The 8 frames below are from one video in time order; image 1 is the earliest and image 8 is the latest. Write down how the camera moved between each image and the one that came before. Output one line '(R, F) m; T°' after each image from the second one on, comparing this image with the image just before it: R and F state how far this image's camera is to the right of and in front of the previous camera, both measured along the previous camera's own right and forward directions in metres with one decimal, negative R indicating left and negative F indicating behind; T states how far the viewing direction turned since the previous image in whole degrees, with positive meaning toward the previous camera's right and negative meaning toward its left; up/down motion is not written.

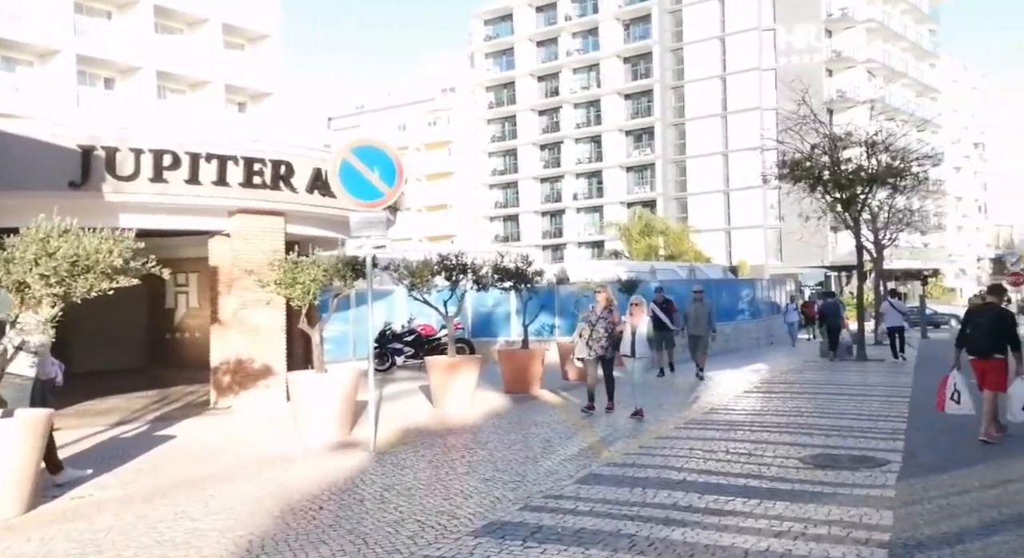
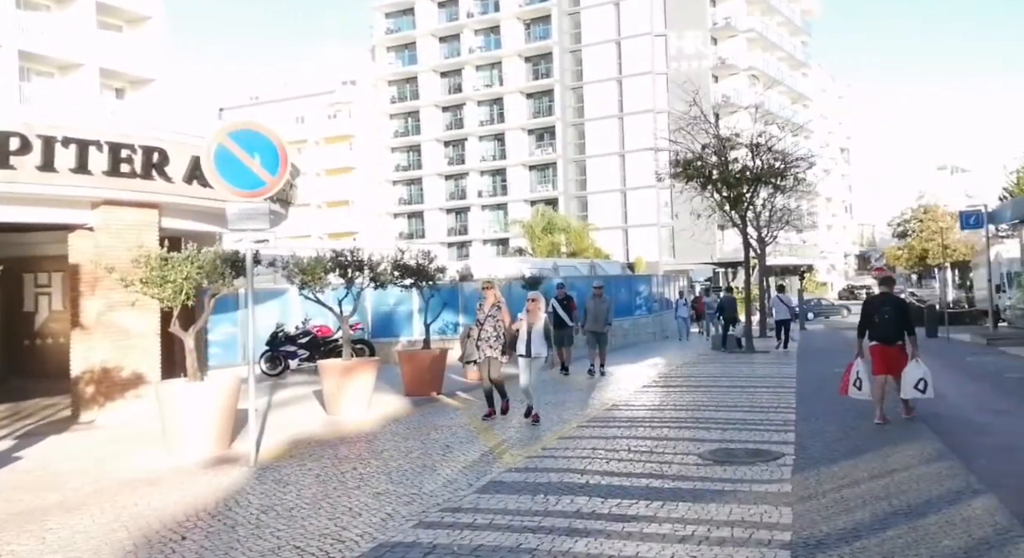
(+0.1, +0.4) m; +7°
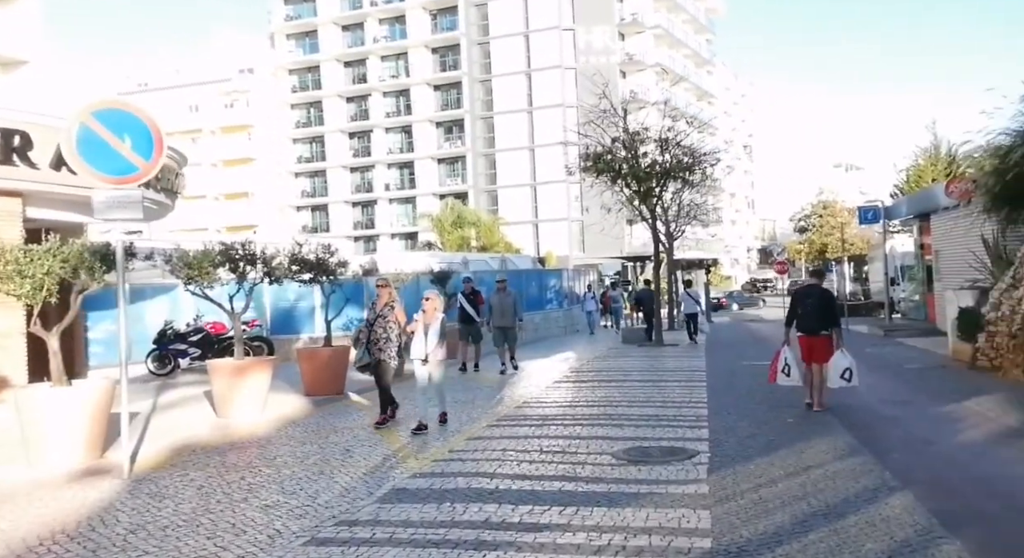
(+0.1, +0.5) m; +7°
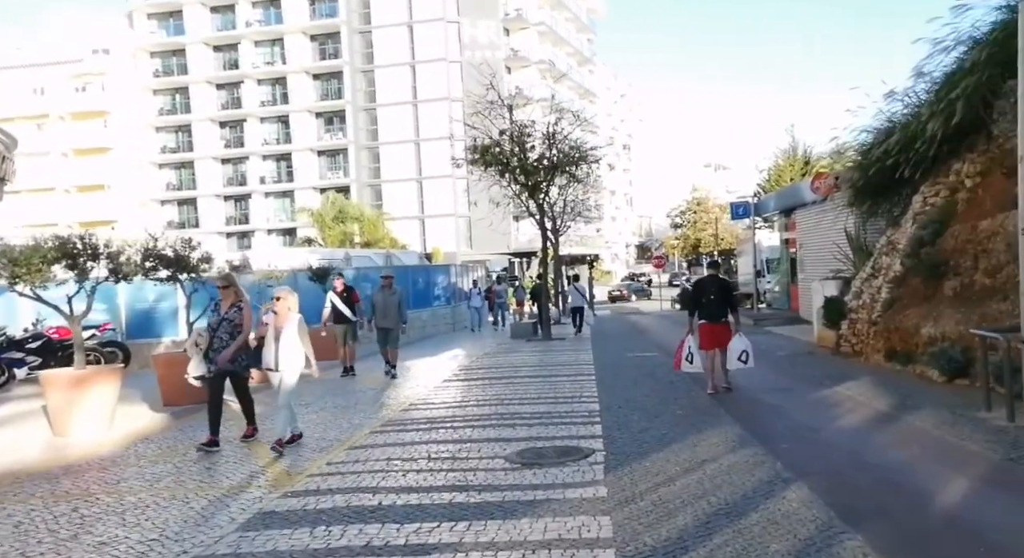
(0.0, +0.5) m; +9°
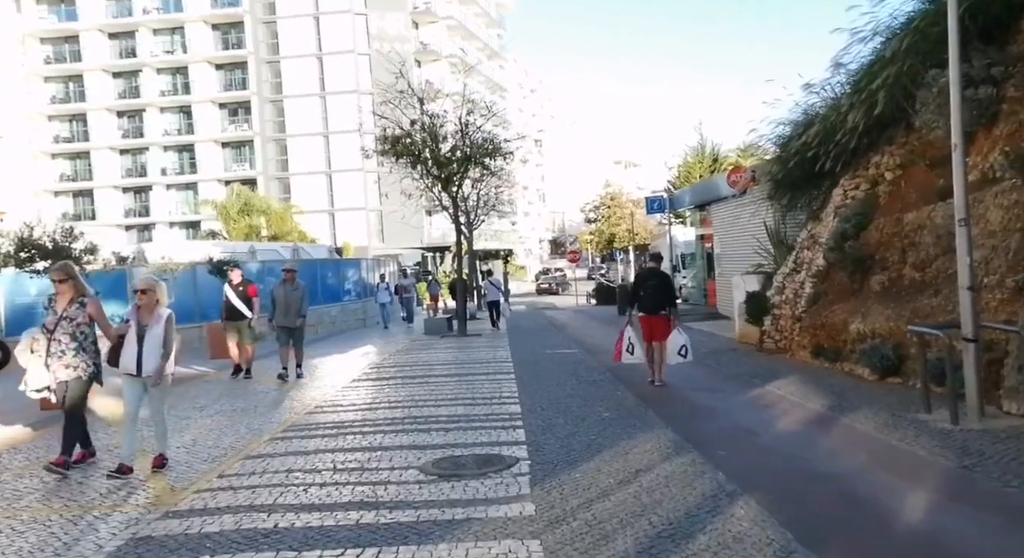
(0.0, +0.7) m; +7°
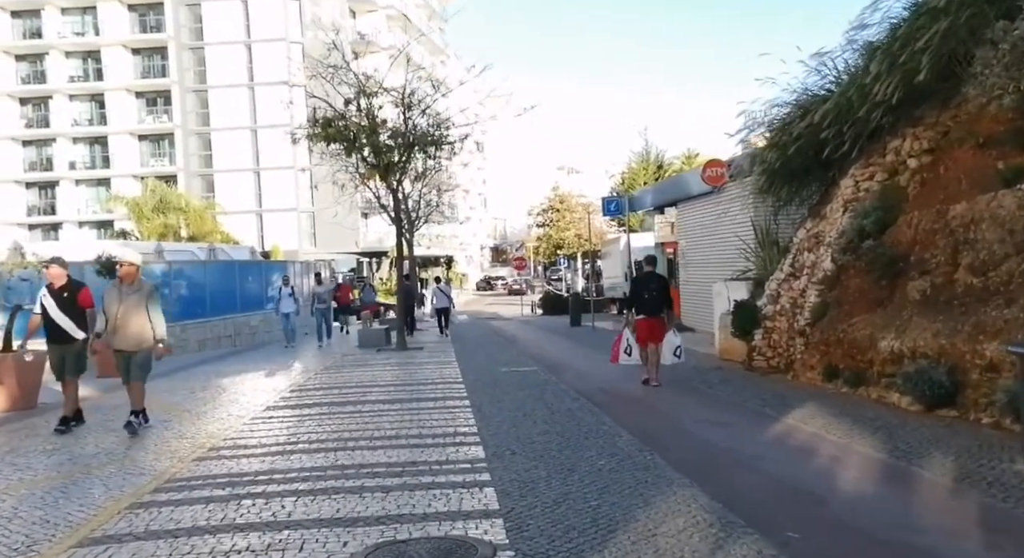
(-0.2, +2.2) m; +5°
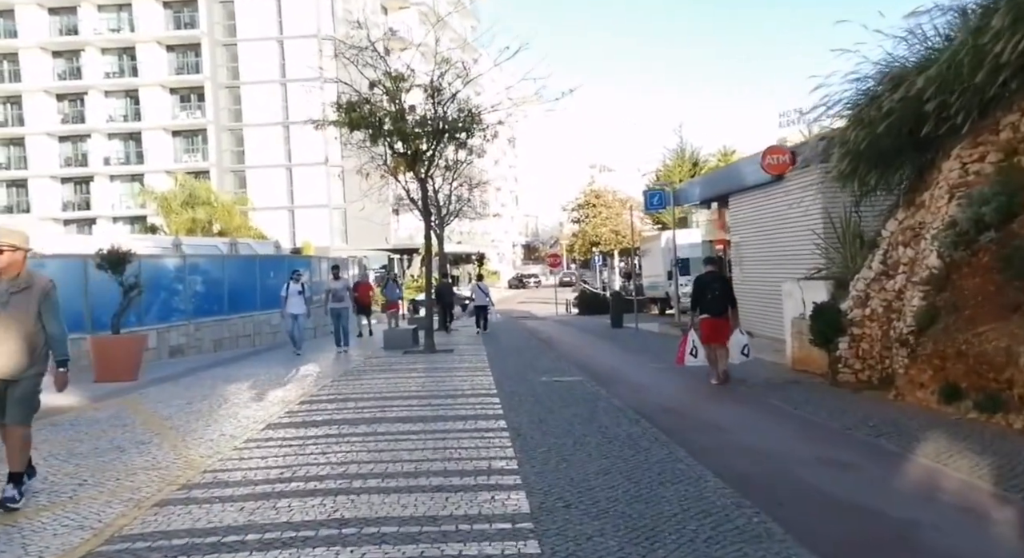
(-0.2, +1.7) m; -2°
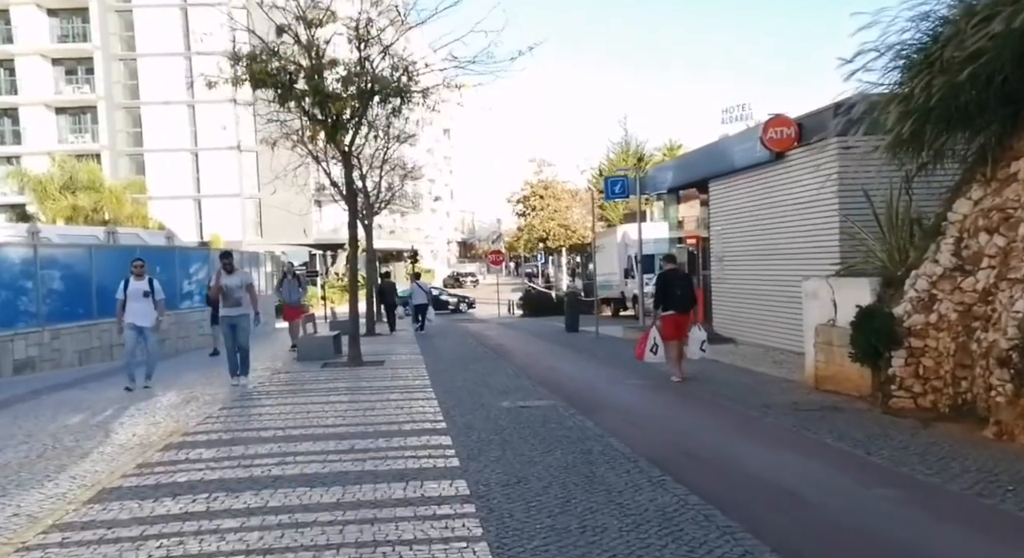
(-0.3, +2.8) m; +5°
